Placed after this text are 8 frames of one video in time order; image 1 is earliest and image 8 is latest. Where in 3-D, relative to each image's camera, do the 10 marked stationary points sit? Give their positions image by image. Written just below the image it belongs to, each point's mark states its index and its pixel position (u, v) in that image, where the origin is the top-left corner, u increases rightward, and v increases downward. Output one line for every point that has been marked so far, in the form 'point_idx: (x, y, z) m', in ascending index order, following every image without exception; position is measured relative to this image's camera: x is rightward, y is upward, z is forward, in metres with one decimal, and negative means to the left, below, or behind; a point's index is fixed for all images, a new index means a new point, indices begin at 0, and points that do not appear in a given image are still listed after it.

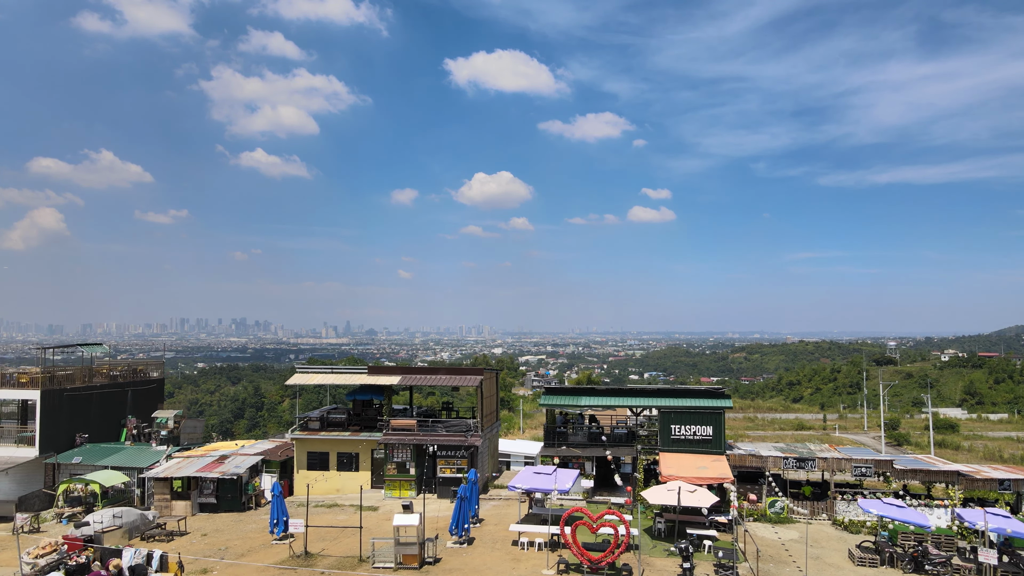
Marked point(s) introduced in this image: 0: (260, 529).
0: (-7.8, -7.5, +18.3) m
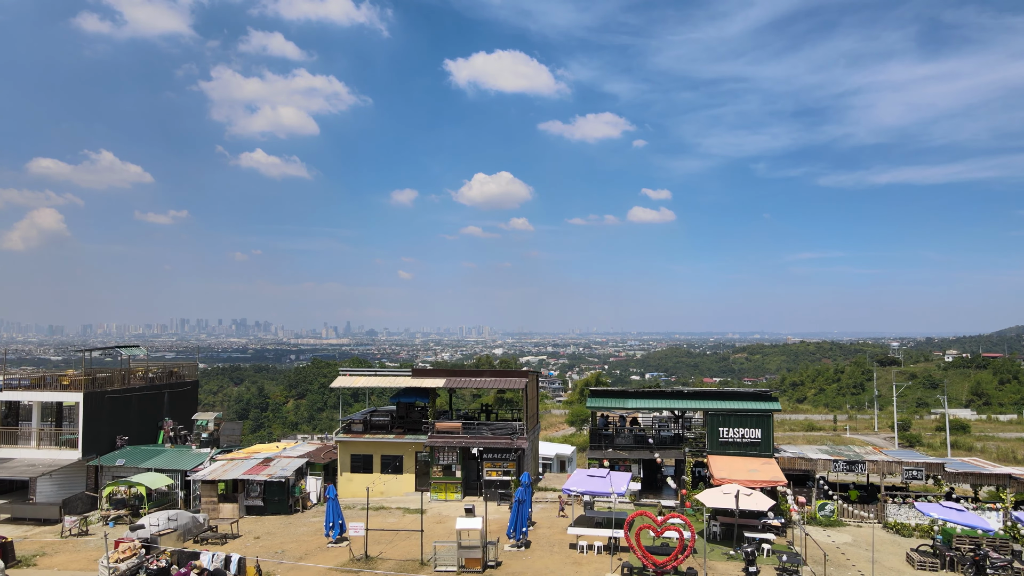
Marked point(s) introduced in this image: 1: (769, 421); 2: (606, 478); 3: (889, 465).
0: (-6.2, -7.6, +18.3) m
1: (+8.5, -4.4, +19.5) m
2: (+2.8, -5.7, +17.5) m
3: (+12.1, -5.7, +18.8) m
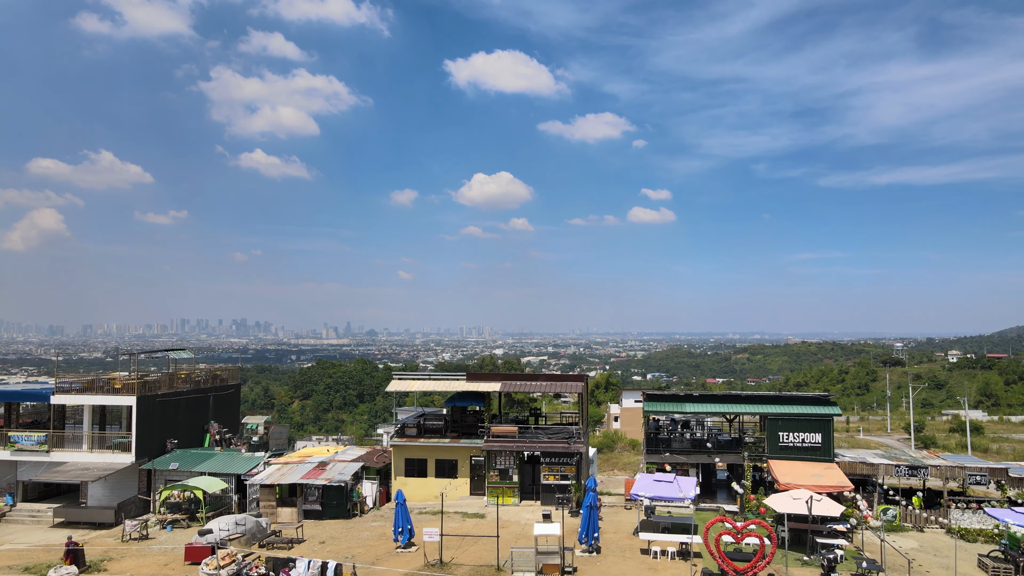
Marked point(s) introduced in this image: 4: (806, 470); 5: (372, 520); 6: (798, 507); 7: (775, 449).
0: (-4.2, -7.8, +18.3) m
1: (+10.5, -4.6, +19.5) m
2: (+4.8, -5.8, +17.5) m
3: (+14.0, -5.8, +18.8) m
4: (+9.3, -5.7, +18.6) m
5: (-4.6, -7.7, +19.5) m
6: (+7.9, -6.0, +16.2) m
7: (+8.8, -5.4, +19.7) m
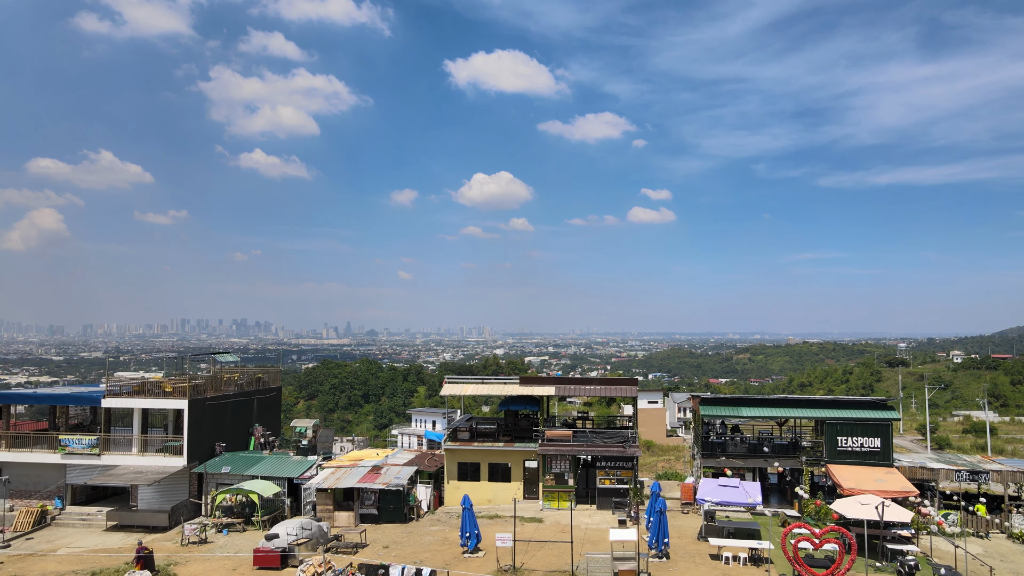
0: (-2.2, -7.9, +18.3) m
1: (+12.5, -4.7, +19.5) m
2: (+6.8, -6.0, +17.5) m
3: (+16.0, -6.0, +18.8) m
4: (+11.2, -5.9, +18.6) m
5: (-2.7, -7.9, +19.5) m
6: (+9.8, -6.2, +16.2) m
7: (+10.7, -5.5, +19.7) m
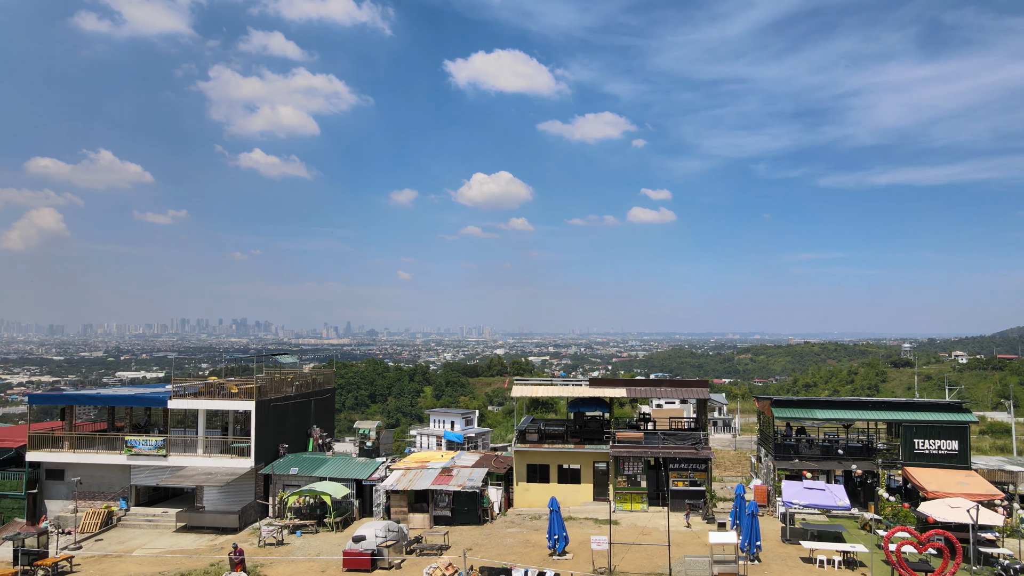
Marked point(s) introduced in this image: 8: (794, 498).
0: (+0.3, -8.0, +18.3) m
1: (+15.0, -4.8, +19.5) m
2: (+9.3, -6.0, +17.5) m
3: (+18.5, -6.0, +18.8) m
4: (+13.8, -6.0, +18.6) m
5: (-0.2, -7.9, +19.5) m
6: (+12.4, -6.3, +16.2) m
7: (+13.3, -5.6, +19.7) m
8: (+8.3, -6.2, +17.4) m
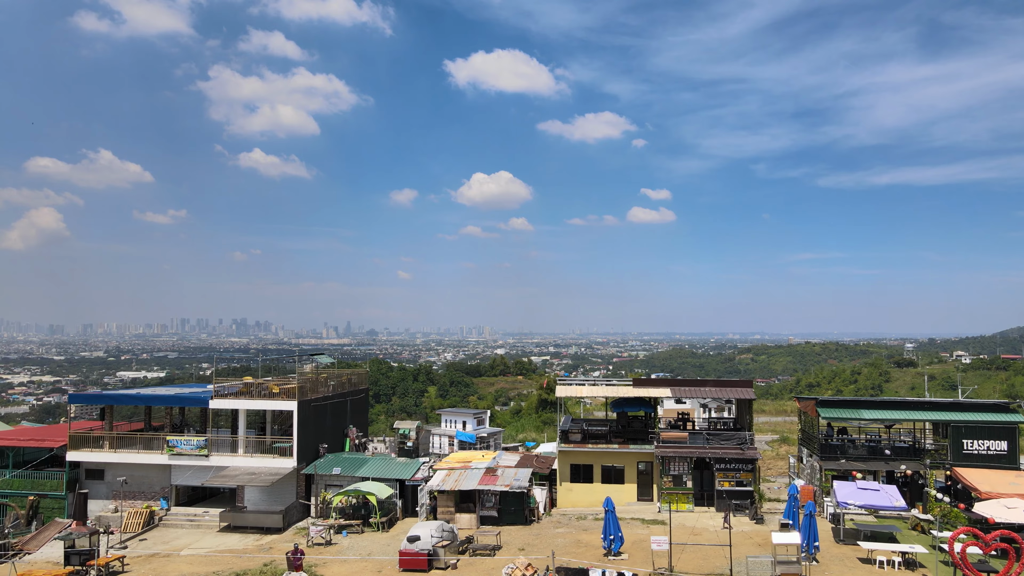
0: (+1.9, -8.0, +18.3) m
1: (+16.6, -4.8, +19.5) m
2: (+10.9, -6.0, +17.5) m
3: (+20.1, -6.1, +18.8) m
4: (+15.4, -6.0, +18.5) m
5: (+1.4, -7.9, +19.5) m
6: (+14.0, -6.3, +16.2) m
7: (+14.9, -5.6, +19.6) m
8: (+9.9, -6.2, +17.4) m
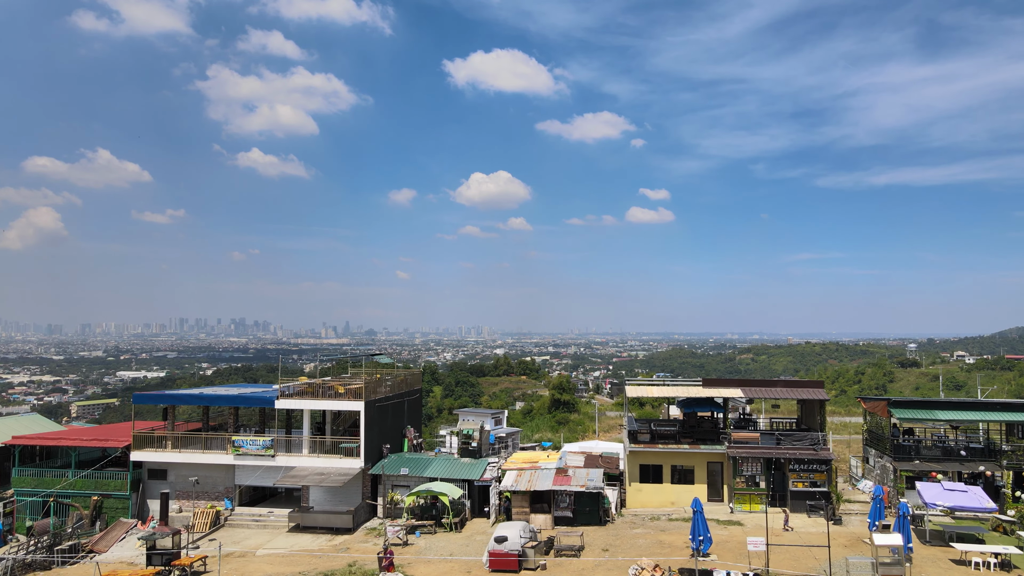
0: (+4.5, -8.0, +18.3) m
1: (+19.2, -4.8, +19.5) m
2: (+13.5, -6.0, +17.5) m
3: (+22.7, -6.1, +18.8) m
4: (+17.9, -6.0, +18.5) m
5: (+4.0, -7.9, +19.5) m
6: (+16.5, -6.3, +16.1) m
7: (+17.4, -5.6, +19.6) m
8: (+12.5, -6.2, +17.3) m
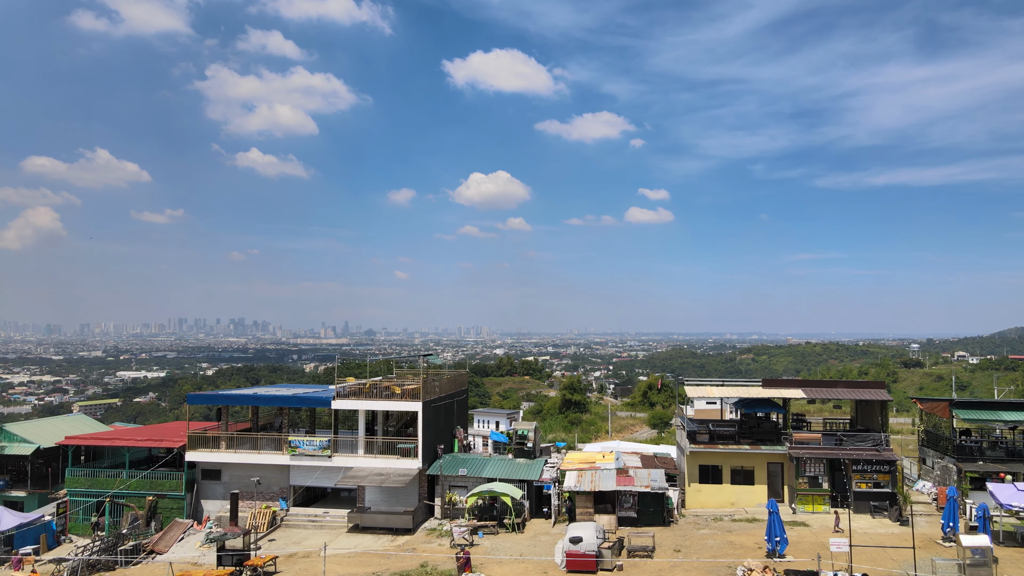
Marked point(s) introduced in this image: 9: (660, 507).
0: (+6.7, -8.0, +18.2) m
1: (+21.3, -4.8, +19.5) m
2: (+15.6, -6.1, +17.5) m
3: (+24.9, -6.1, +18.7) m
4: (+20.1, -6.0, +18.5) m
5: (+6.2, -7.9, +19.4) m
6: (+18.7, -6.3, +16.1) m
7: (+19.6, -5.6, +19.6) m
8: (+14.6, -6.2, +17.3) m
9: (+5.0, -7.4, +20.0) m
